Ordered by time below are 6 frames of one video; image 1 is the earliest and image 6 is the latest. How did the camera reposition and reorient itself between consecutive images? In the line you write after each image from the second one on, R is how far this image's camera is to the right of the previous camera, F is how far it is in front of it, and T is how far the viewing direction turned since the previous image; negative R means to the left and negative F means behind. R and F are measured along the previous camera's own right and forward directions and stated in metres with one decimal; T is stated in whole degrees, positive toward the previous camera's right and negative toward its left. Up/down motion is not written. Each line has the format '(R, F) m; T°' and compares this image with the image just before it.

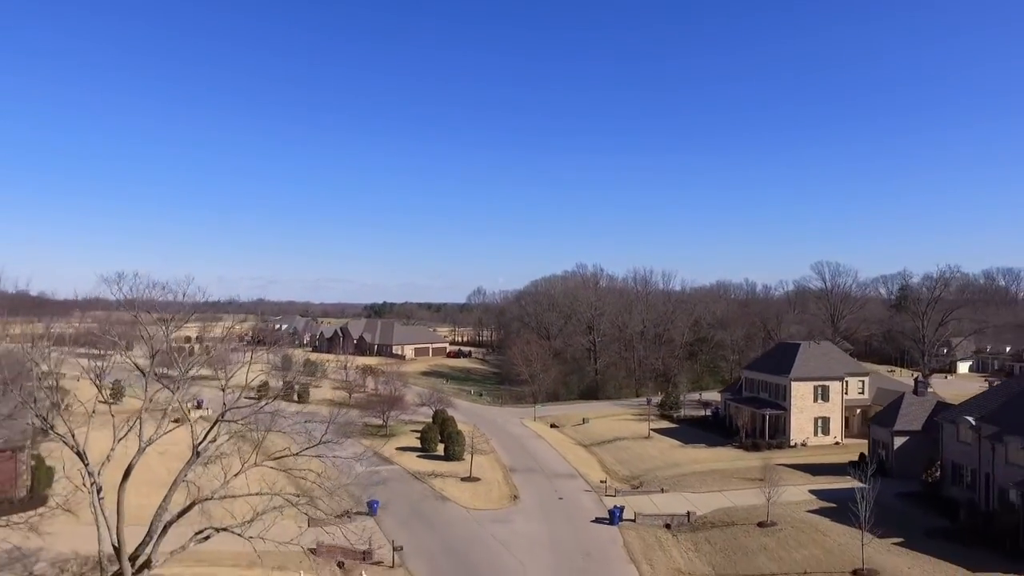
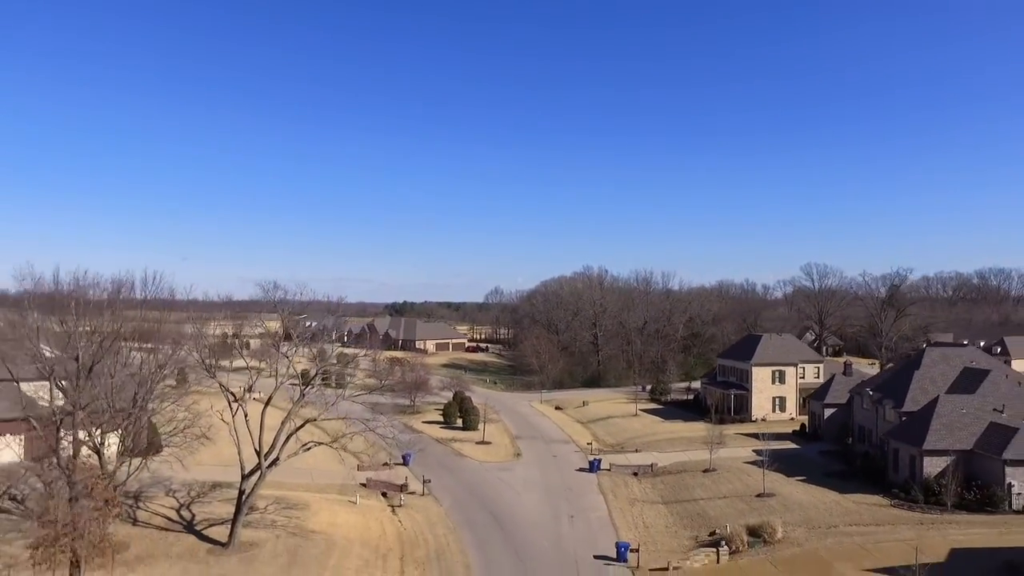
(+1.0, -9.2) m; -2°
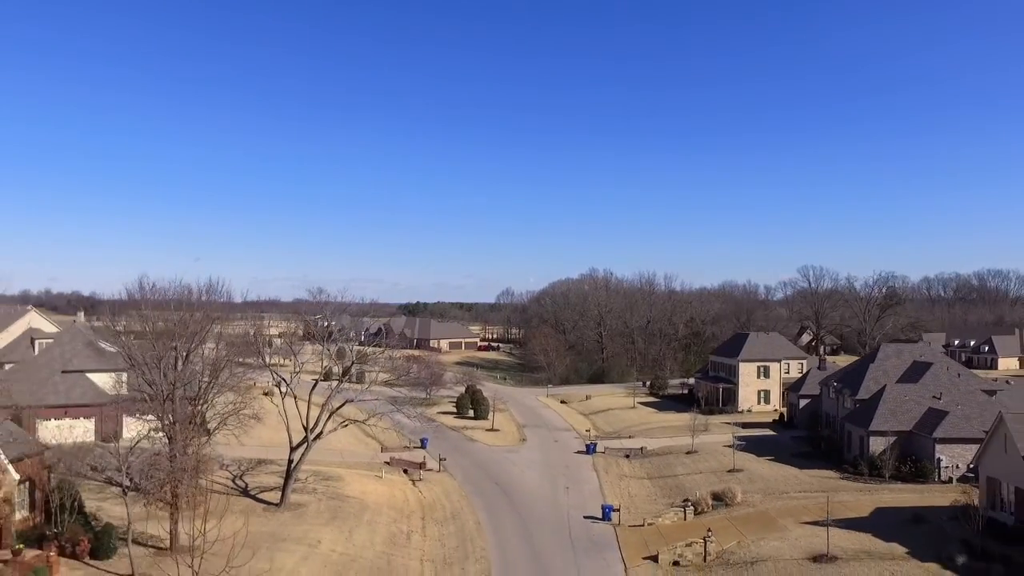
(+0.4, -5.3) m; -1°
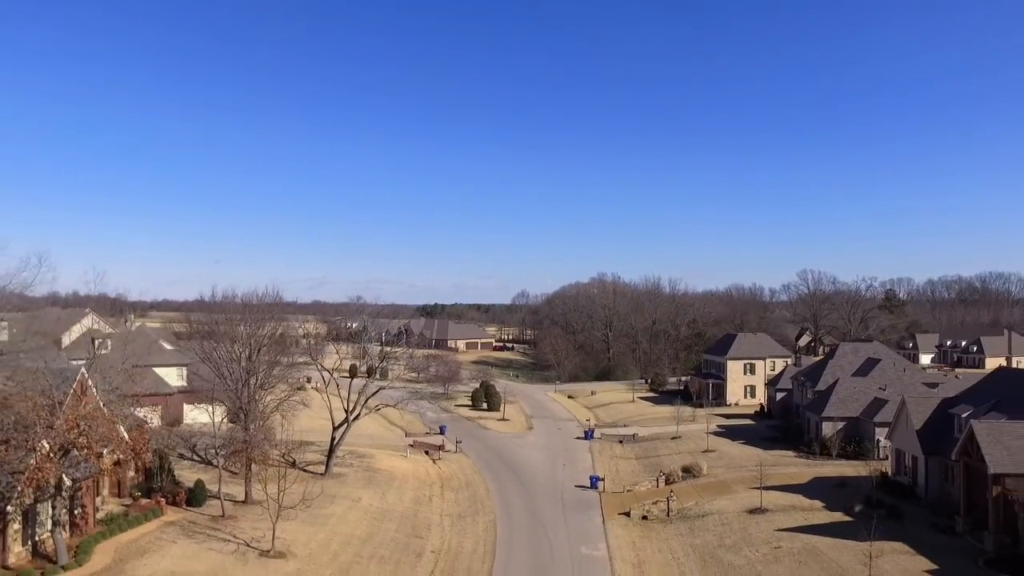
(+0.7, -6.5) m; -1°
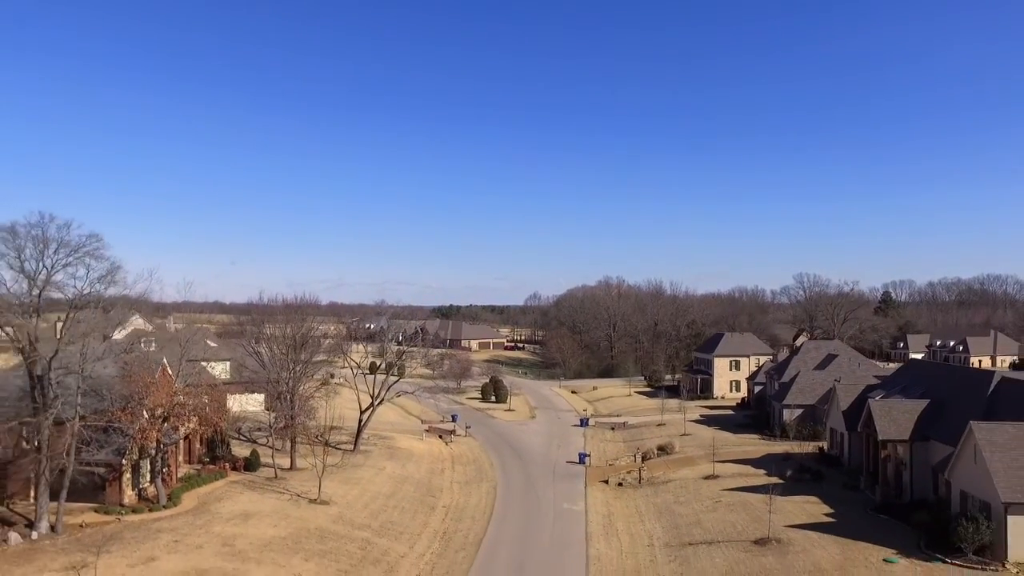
(+0.9, -6.6) m; -1°
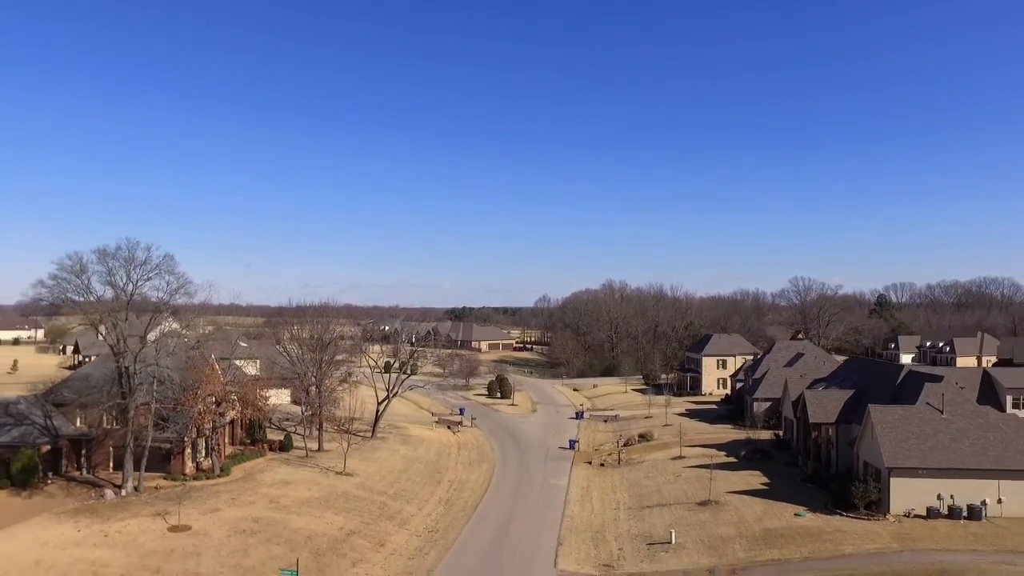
(+1.1, -6.0) m; -1°
